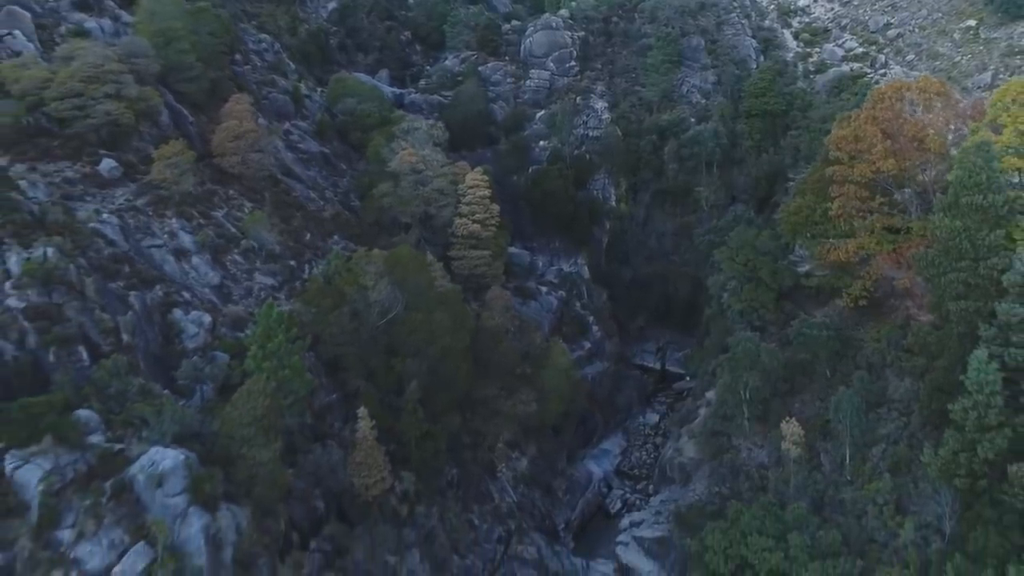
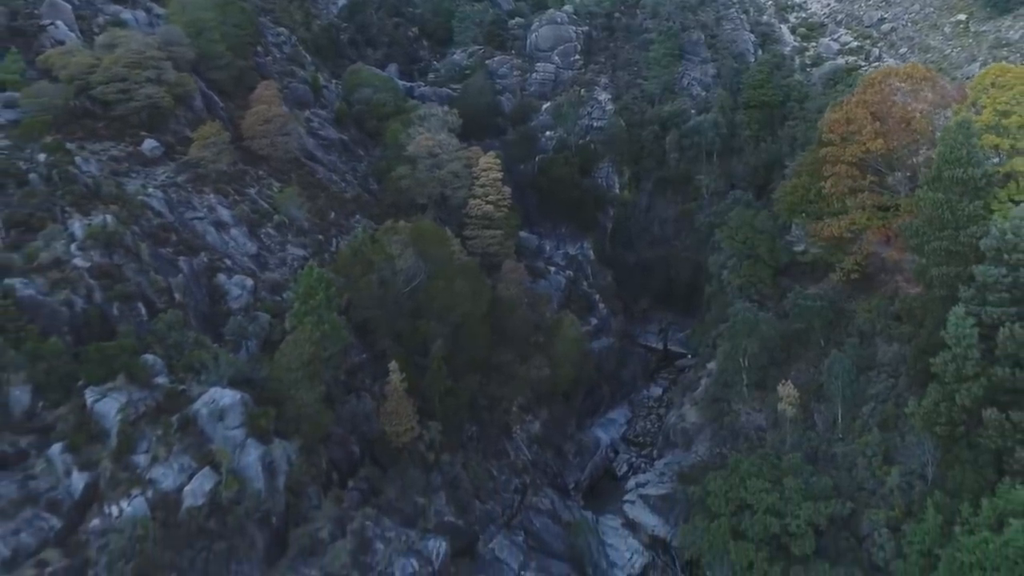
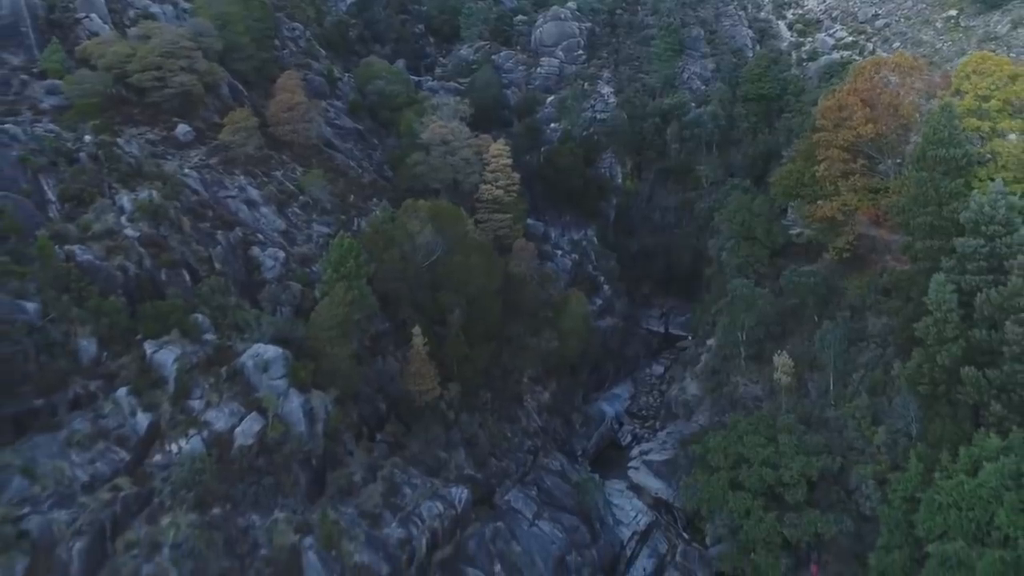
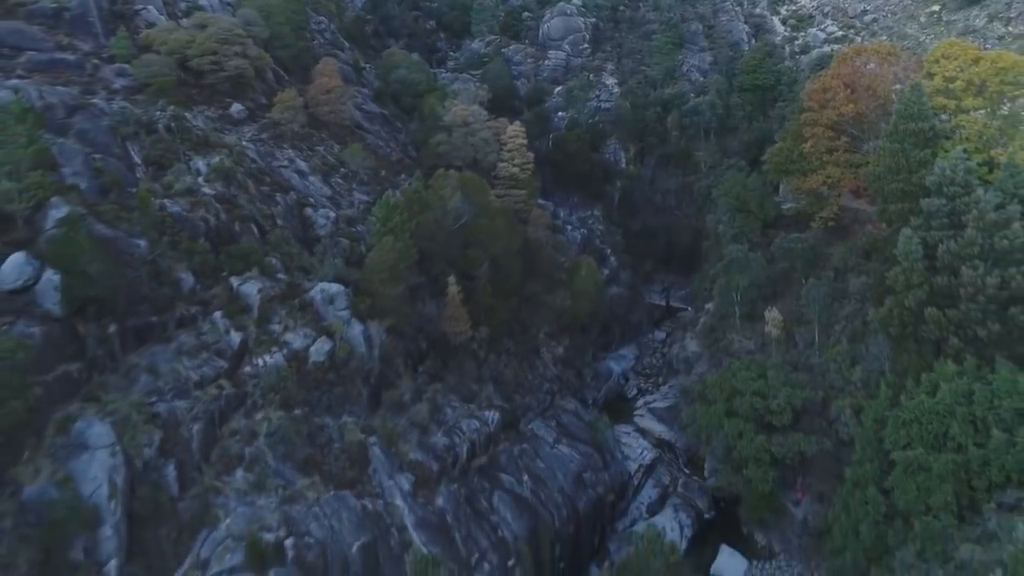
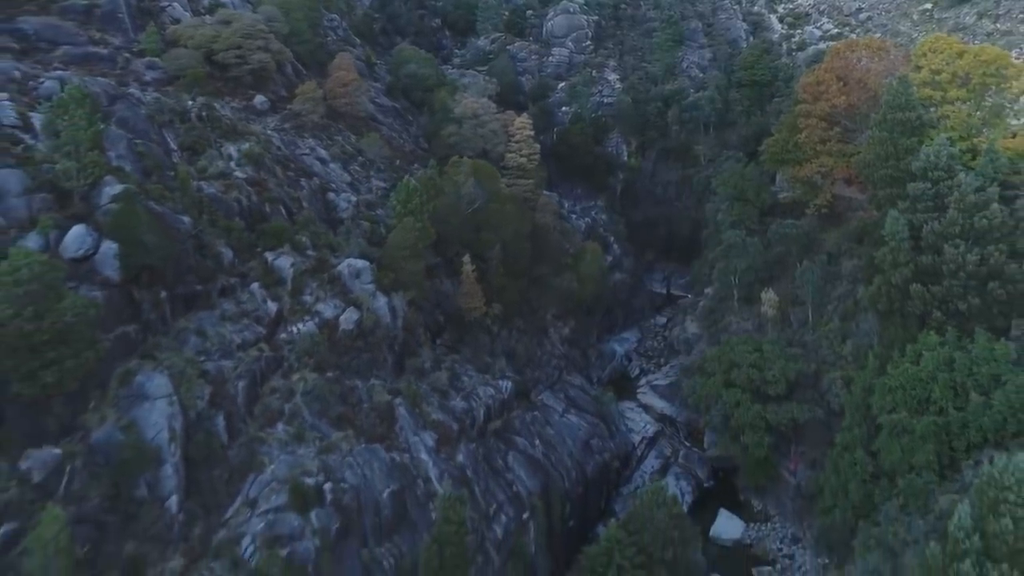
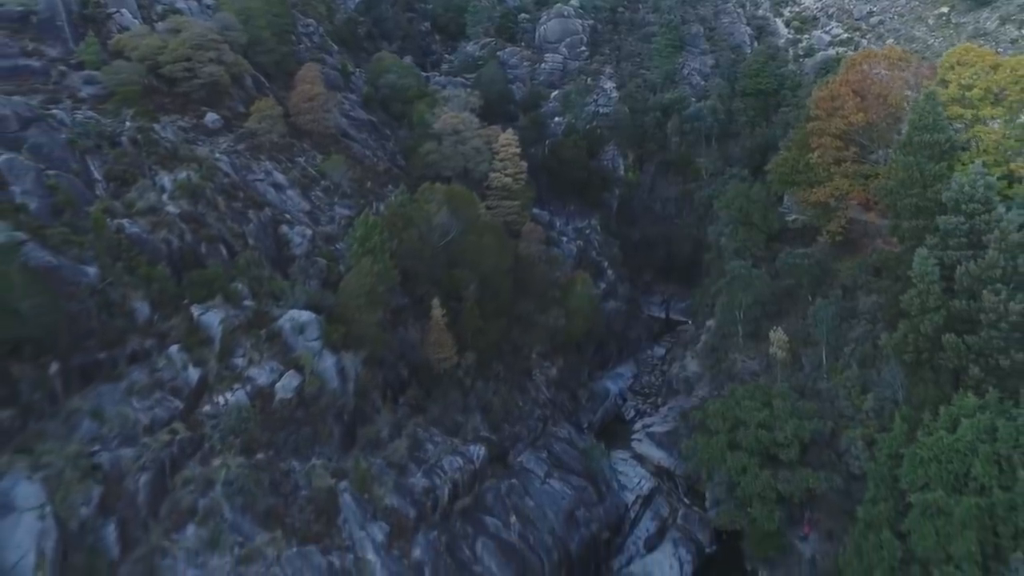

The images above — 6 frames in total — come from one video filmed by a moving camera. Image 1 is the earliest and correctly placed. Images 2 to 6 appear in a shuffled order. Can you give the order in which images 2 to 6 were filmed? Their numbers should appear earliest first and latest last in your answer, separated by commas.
2, 3, 6, 4, 5
